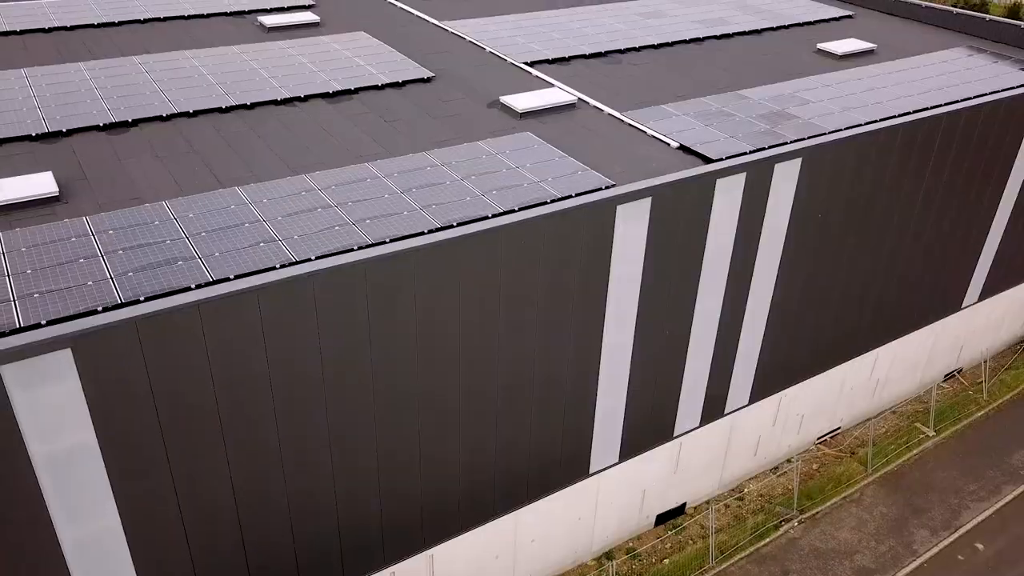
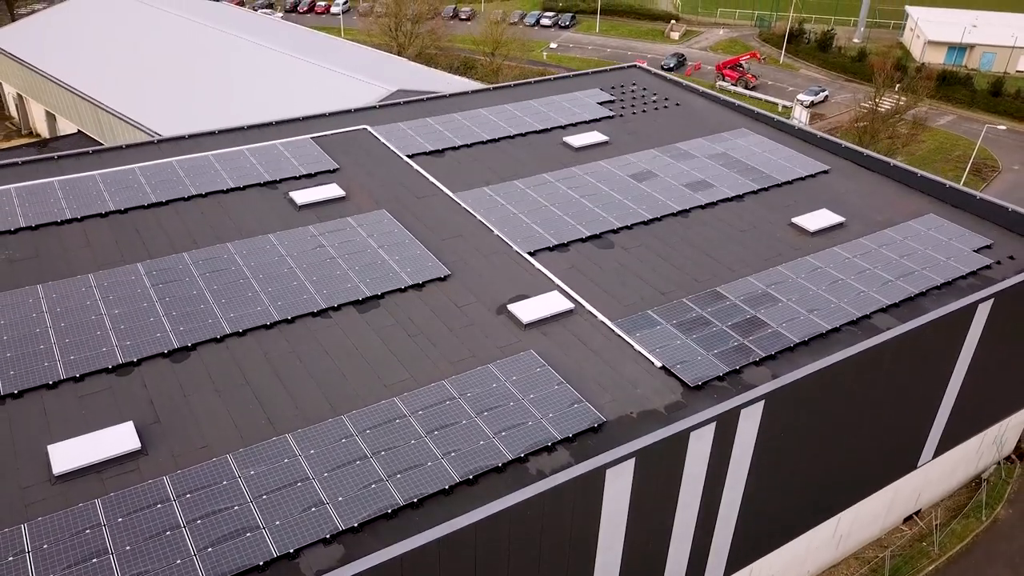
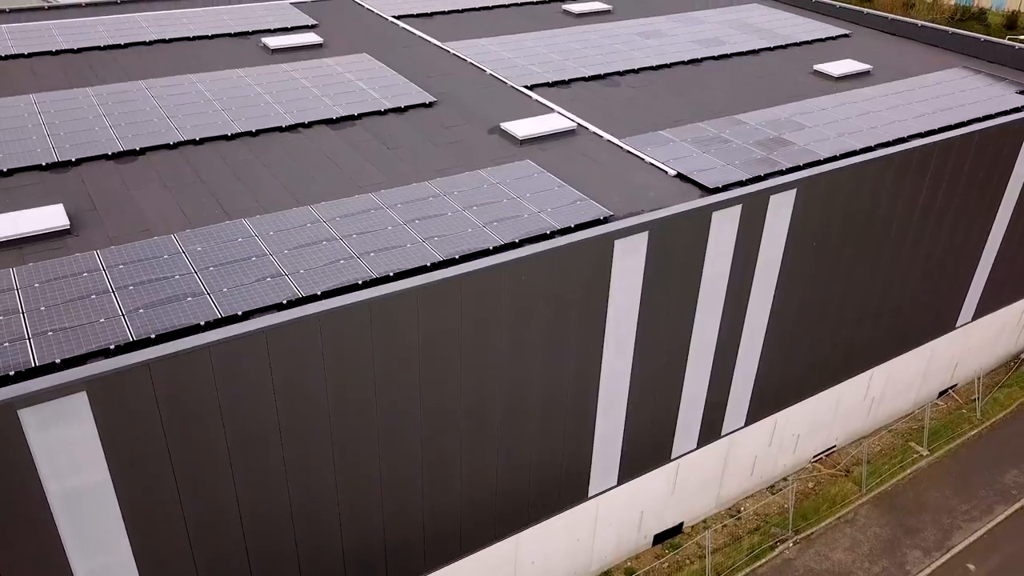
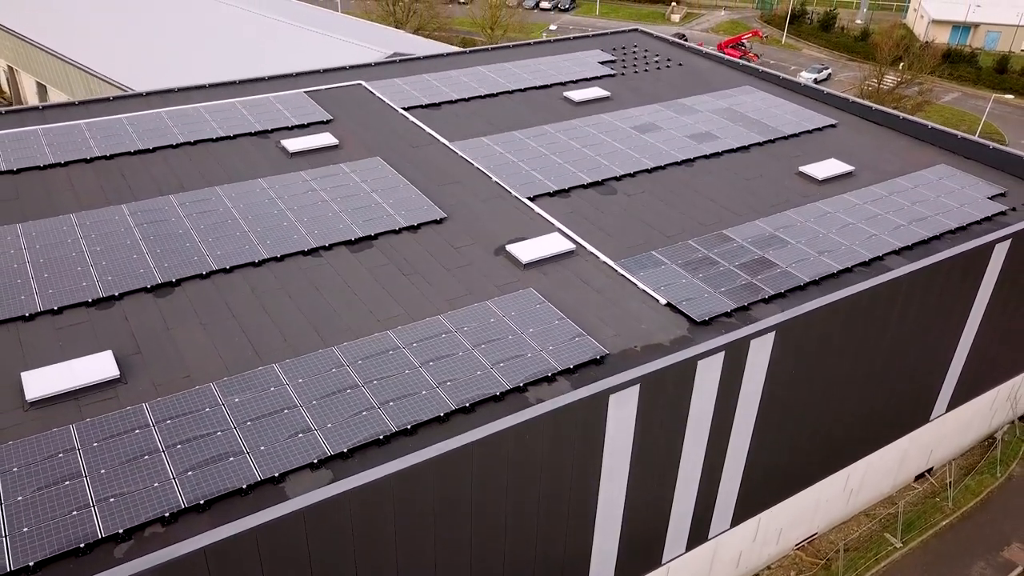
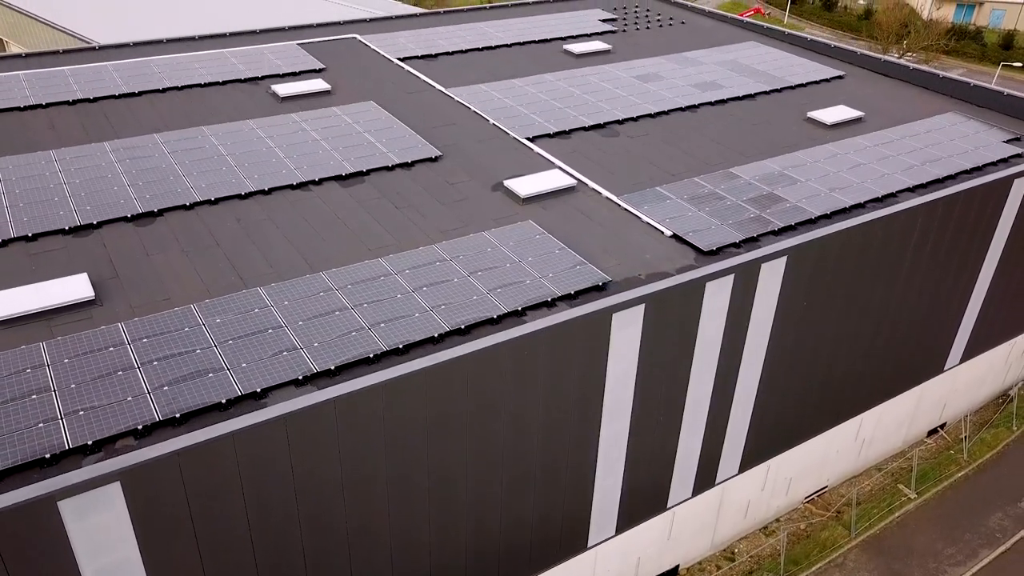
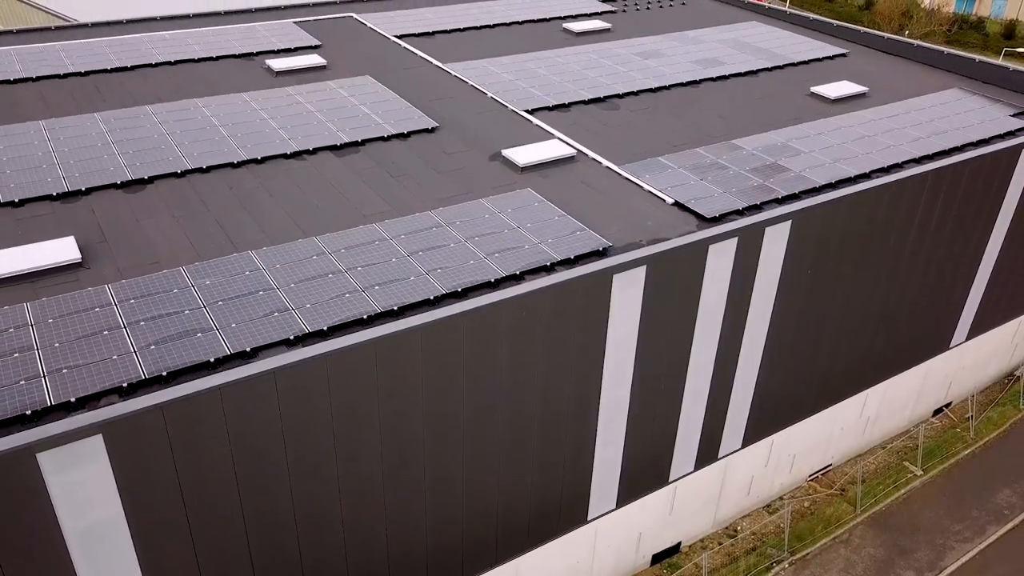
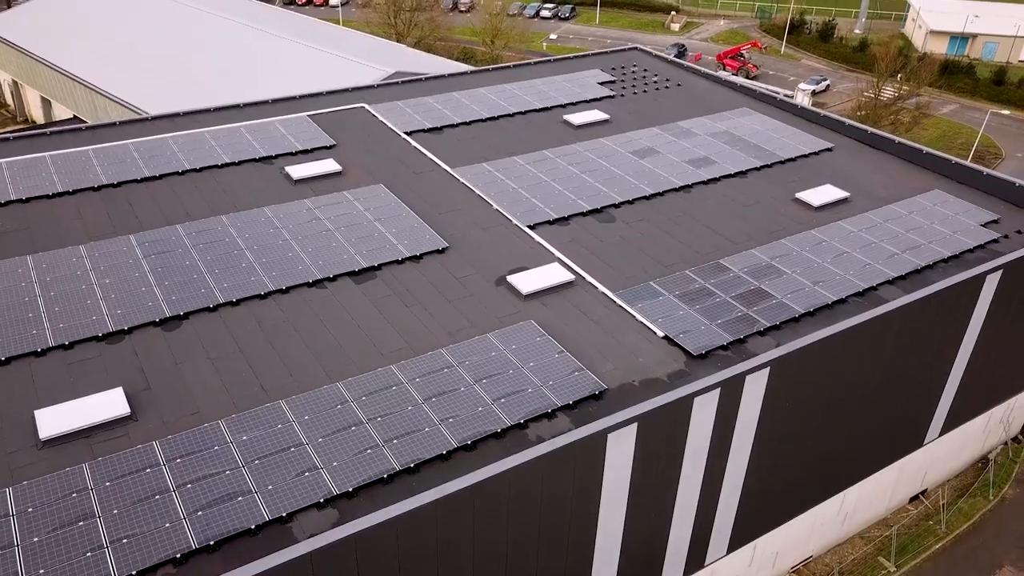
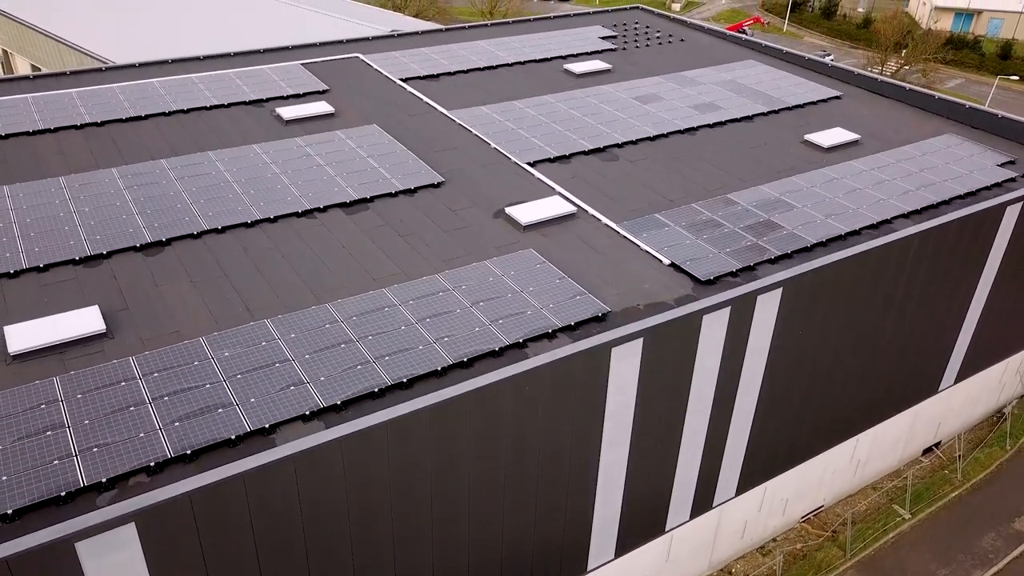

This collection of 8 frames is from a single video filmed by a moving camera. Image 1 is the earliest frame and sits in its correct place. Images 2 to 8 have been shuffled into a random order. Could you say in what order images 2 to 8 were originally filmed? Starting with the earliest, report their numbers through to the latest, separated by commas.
3, 6, 5, 8, 4, 7, 2
